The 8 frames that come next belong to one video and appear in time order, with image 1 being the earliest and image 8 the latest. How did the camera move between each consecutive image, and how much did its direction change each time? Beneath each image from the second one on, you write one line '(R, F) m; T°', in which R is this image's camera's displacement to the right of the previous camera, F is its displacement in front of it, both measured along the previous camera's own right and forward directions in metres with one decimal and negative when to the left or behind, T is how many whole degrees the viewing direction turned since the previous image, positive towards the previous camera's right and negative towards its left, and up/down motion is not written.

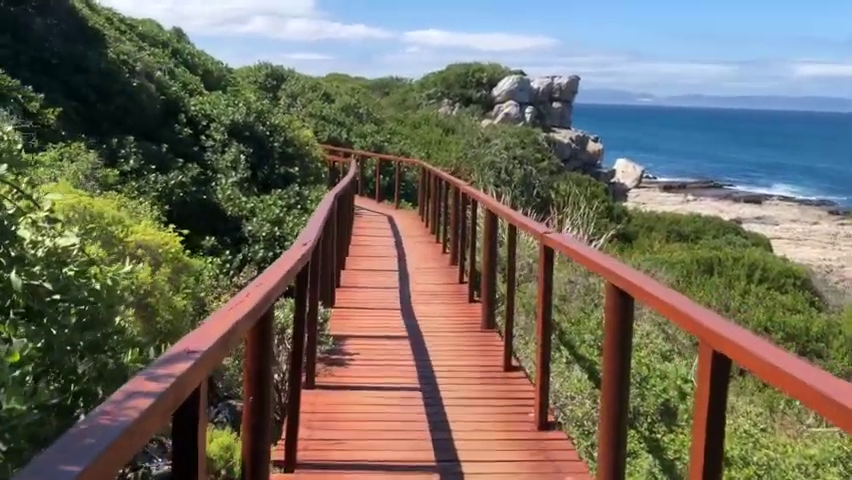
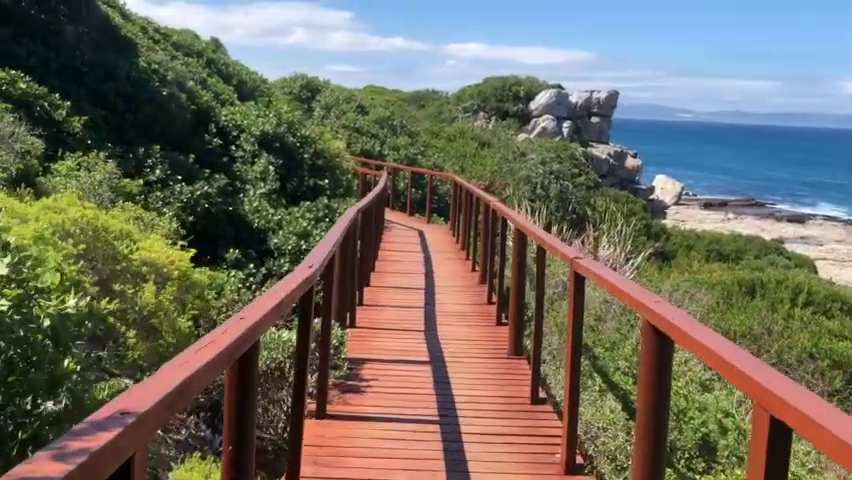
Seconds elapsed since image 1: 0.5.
(+0.1, +0.3) m; -3°
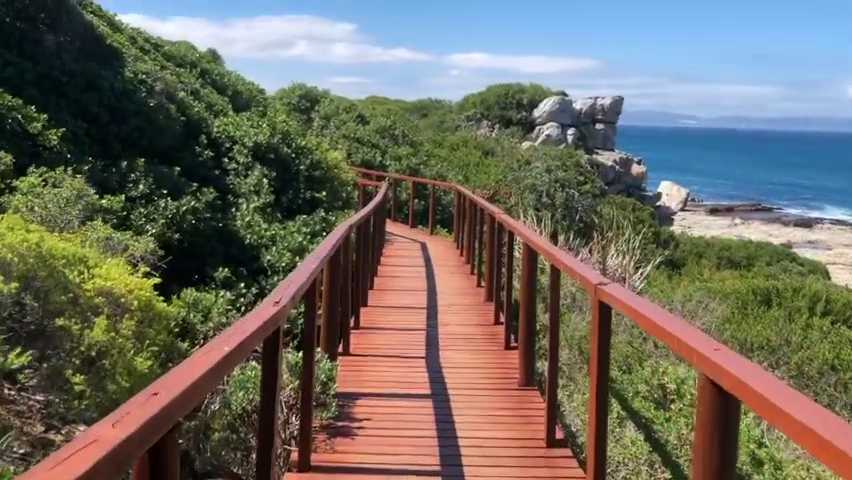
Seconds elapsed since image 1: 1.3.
(0.0, +0.6) m; 0°
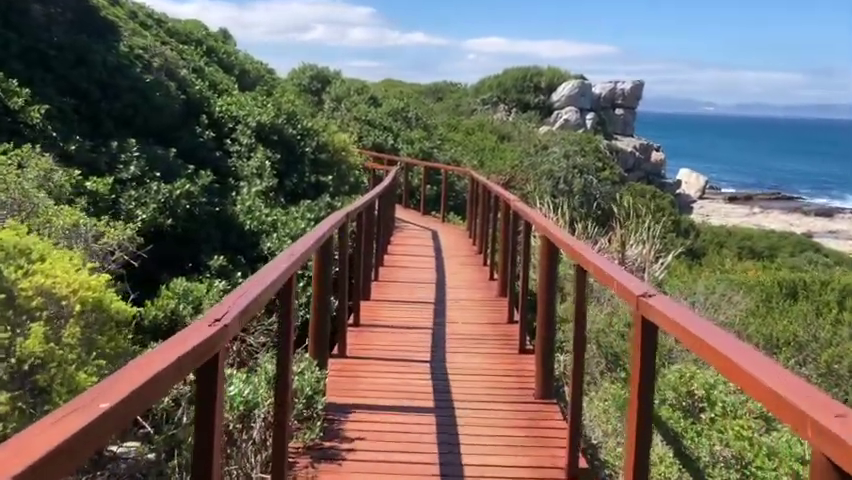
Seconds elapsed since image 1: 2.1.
(+0.1, +0.6) m; -1°
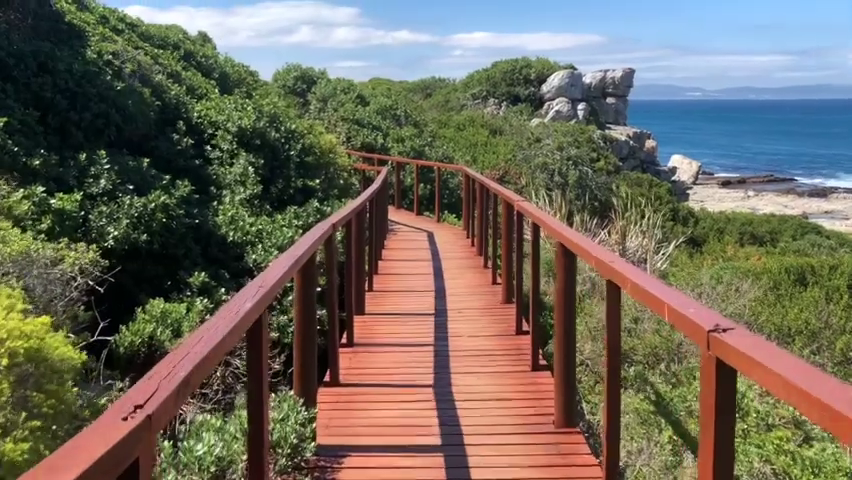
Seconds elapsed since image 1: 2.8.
(0.0, +0.6) m; 0°
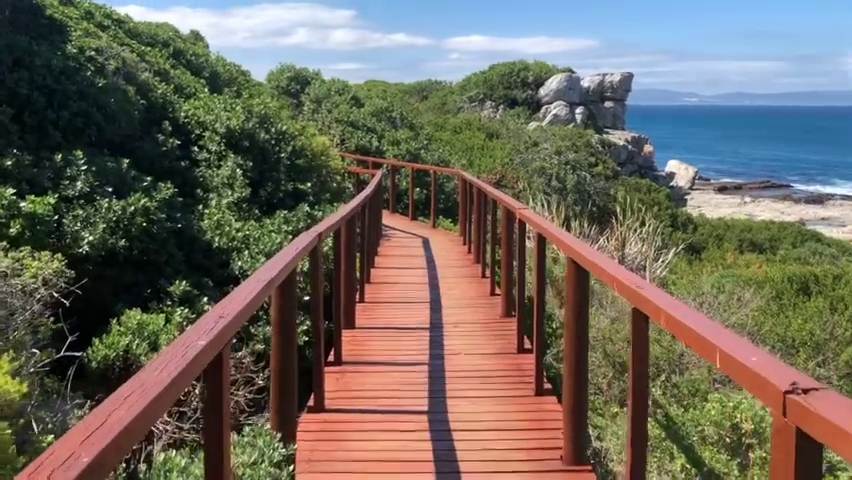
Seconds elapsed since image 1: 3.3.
(0.0, +0.4) m; 0°
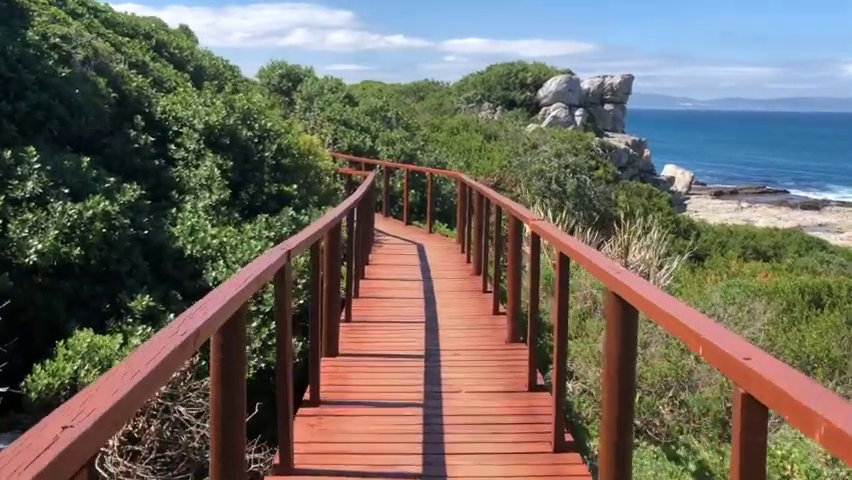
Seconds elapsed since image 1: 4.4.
(0.0, +0.9) m; 0°
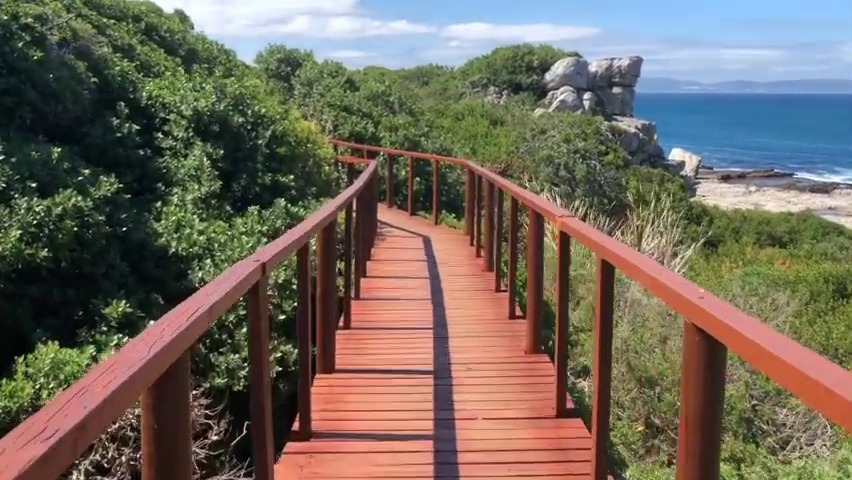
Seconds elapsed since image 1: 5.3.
(0.0, +0.7) m; 0°
